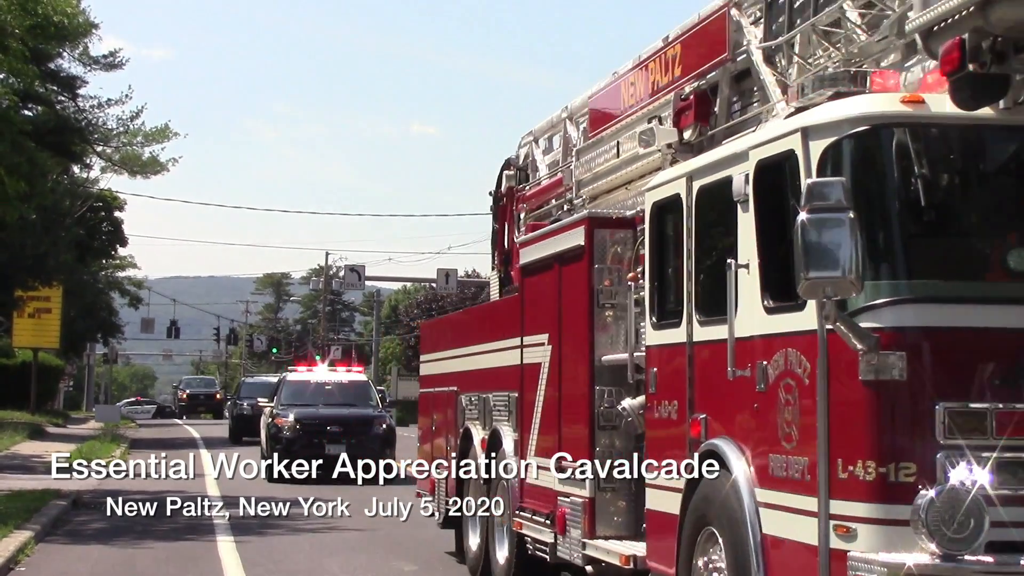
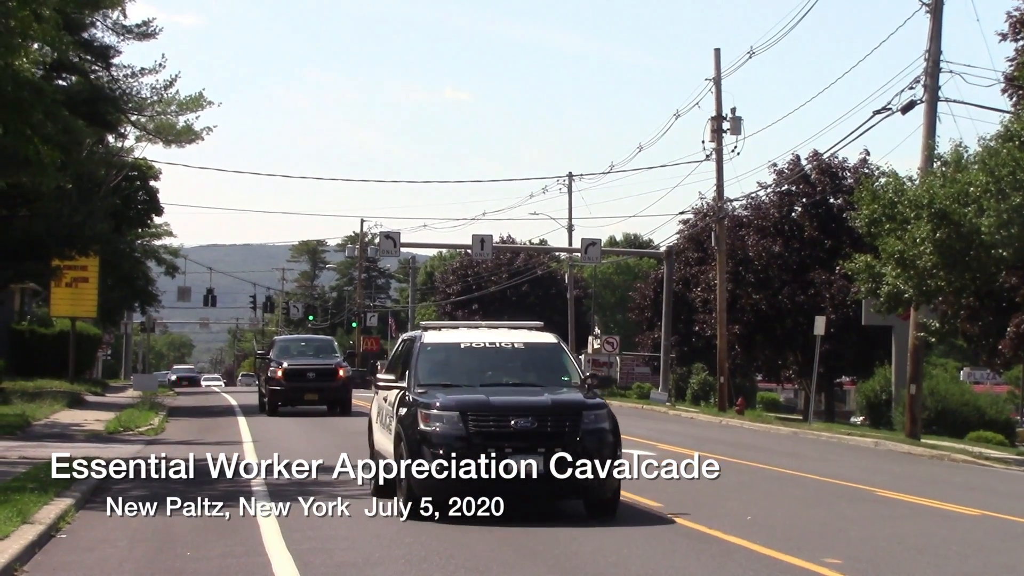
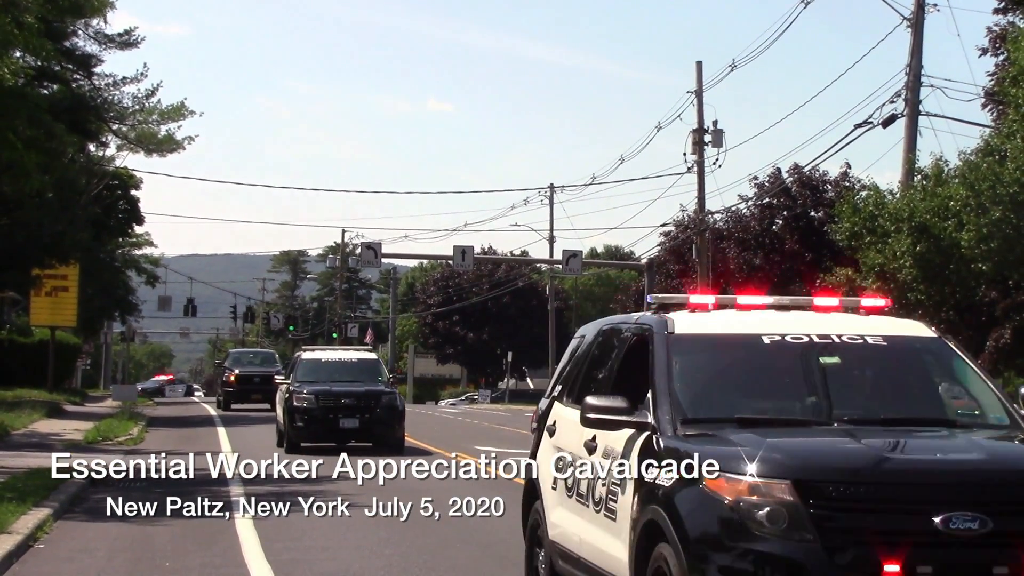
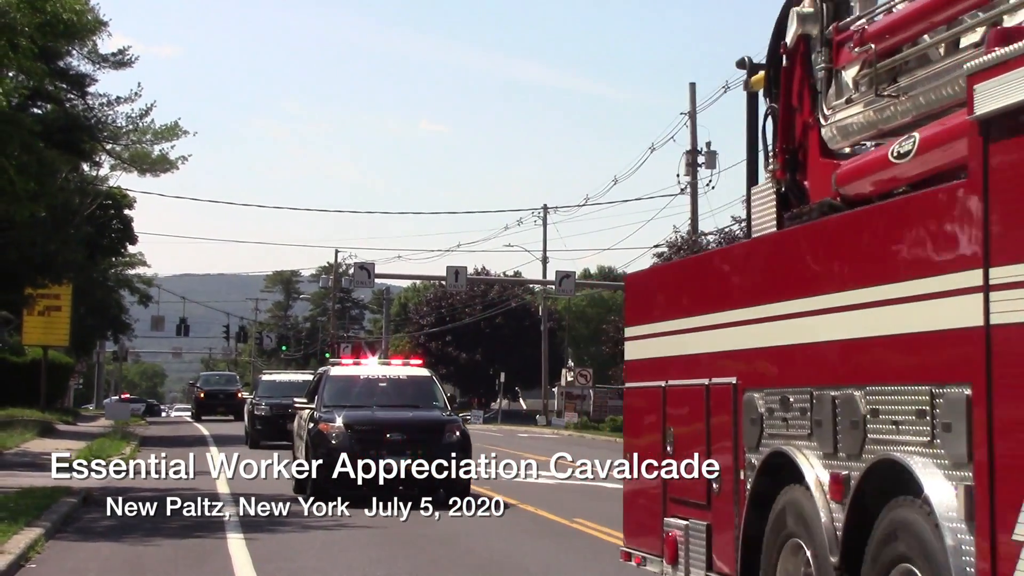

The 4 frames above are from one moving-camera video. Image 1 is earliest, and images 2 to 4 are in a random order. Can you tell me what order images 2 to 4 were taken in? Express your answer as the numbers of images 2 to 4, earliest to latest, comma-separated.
4, 3, 2
